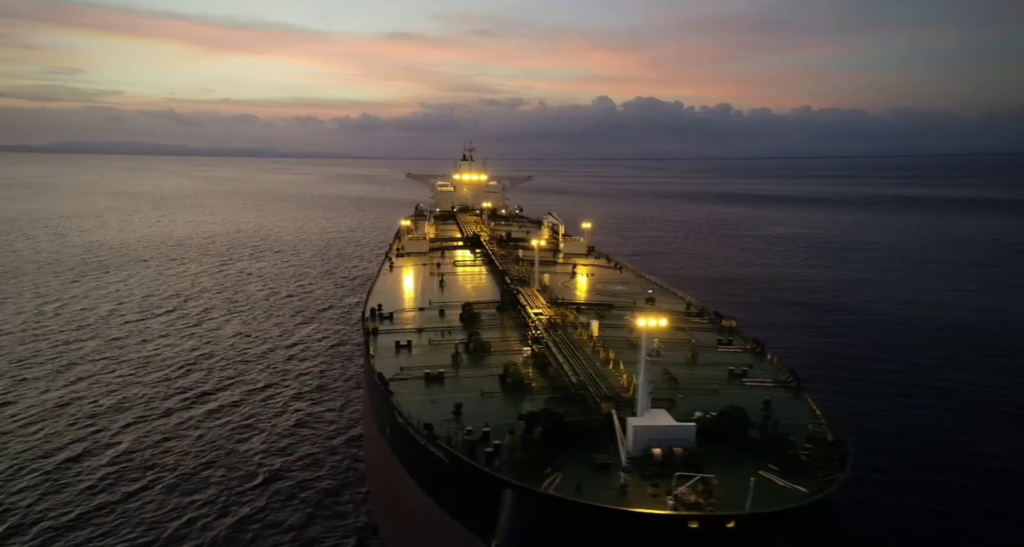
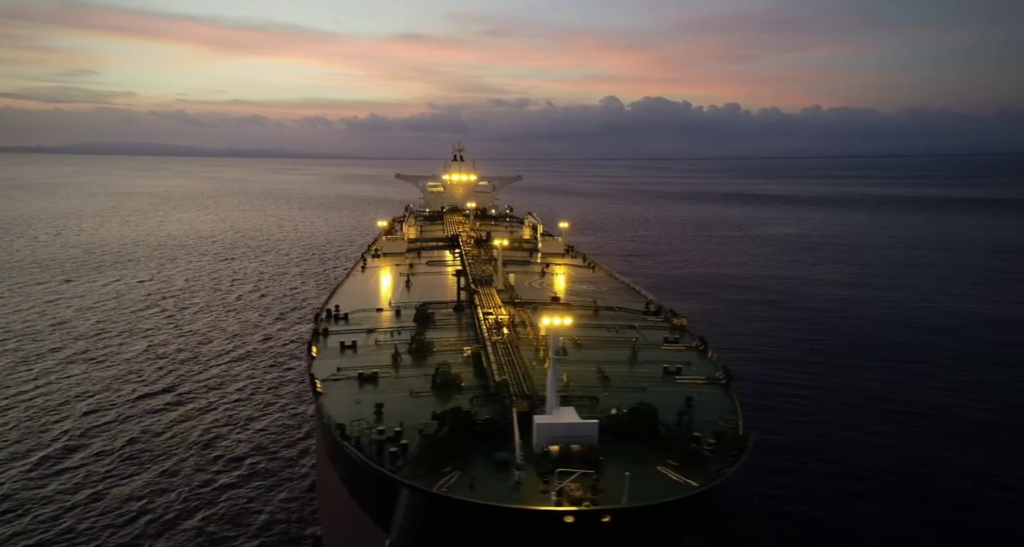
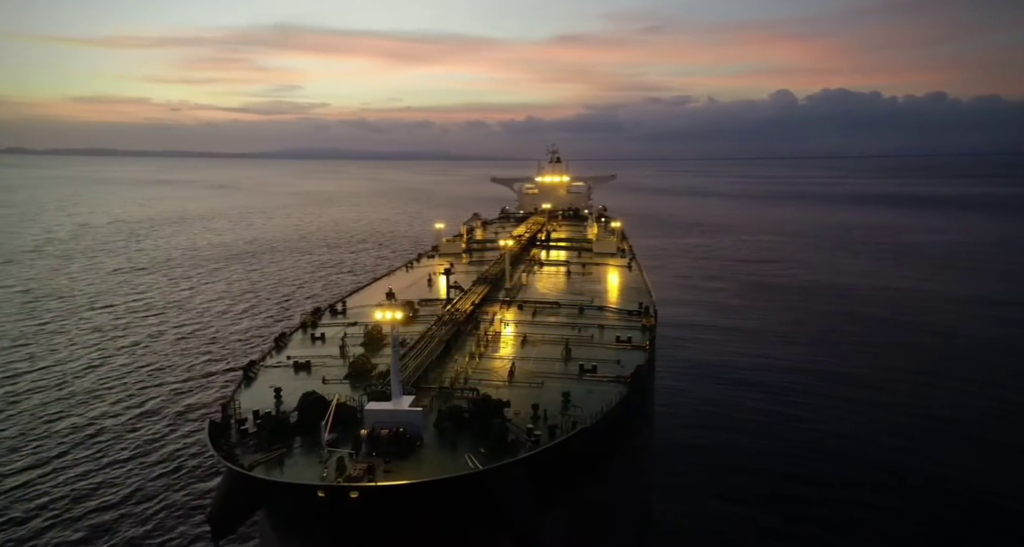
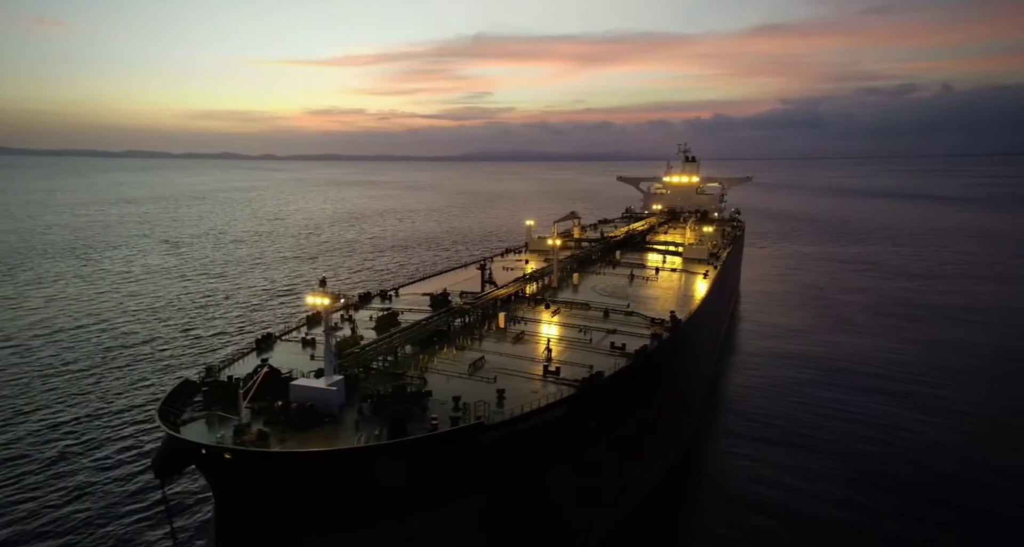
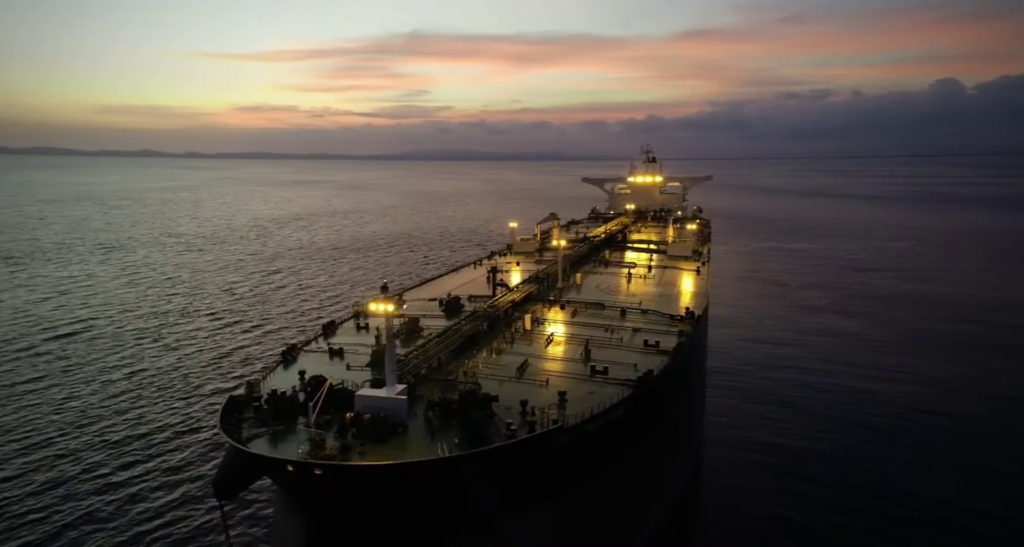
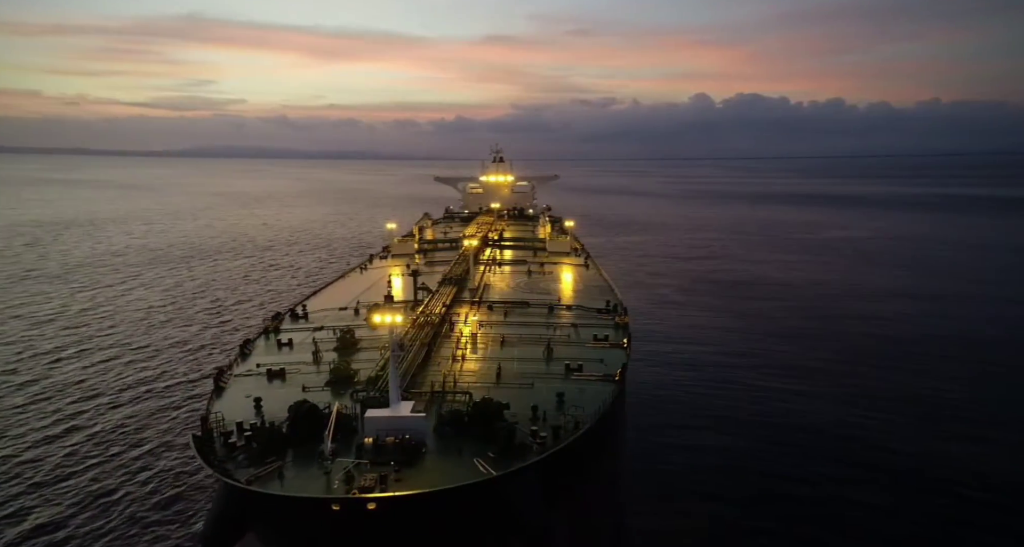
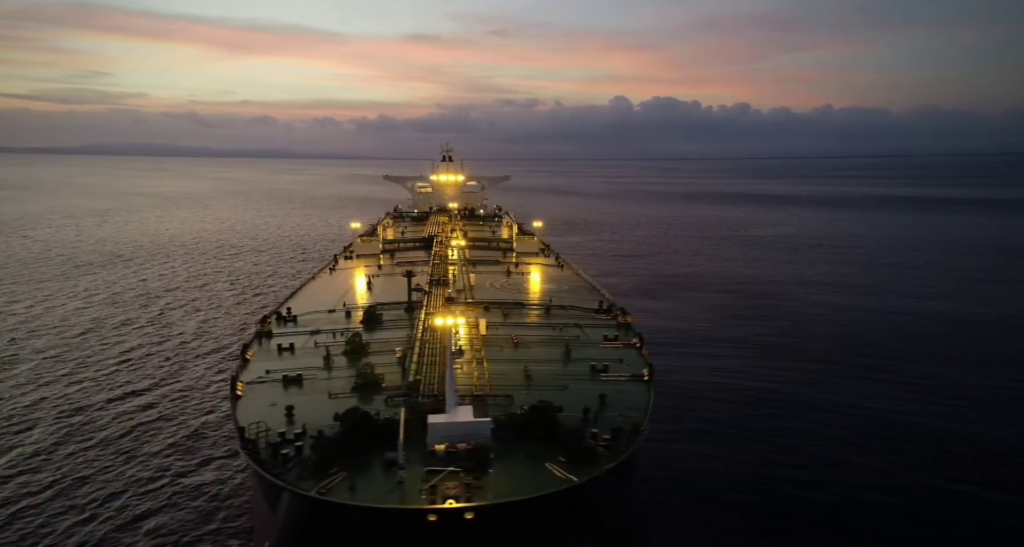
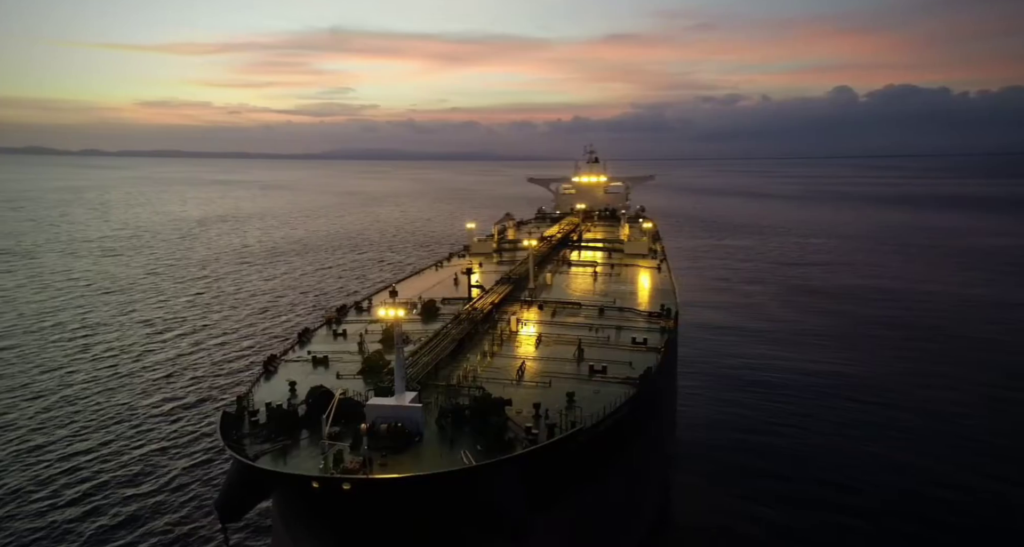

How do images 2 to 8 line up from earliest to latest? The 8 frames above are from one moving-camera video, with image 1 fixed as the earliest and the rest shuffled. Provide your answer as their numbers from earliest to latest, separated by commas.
2, 7, 6, 3, 8, 5, 4
